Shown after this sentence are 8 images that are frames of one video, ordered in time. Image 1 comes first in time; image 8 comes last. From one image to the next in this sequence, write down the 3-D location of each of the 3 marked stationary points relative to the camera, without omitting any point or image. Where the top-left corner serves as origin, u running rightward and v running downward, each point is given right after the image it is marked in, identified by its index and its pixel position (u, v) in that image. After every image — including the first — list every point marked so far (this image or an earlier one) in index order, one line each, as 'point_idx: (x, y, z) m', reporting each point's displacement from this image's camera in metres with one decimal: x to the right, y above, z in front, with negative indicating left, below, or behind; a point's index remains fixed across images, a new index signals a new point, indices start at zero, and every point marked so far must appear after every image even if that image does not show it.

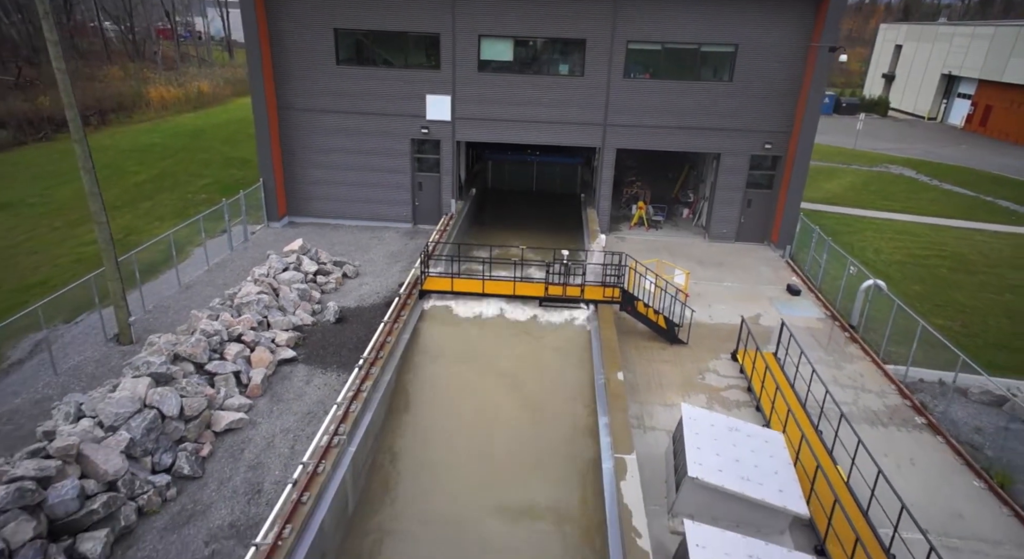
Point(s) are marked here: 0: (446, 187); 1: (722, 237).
0: (-2.2, +3.0, +19.4) m
1: (+6.8, +1.4, +19.2) m
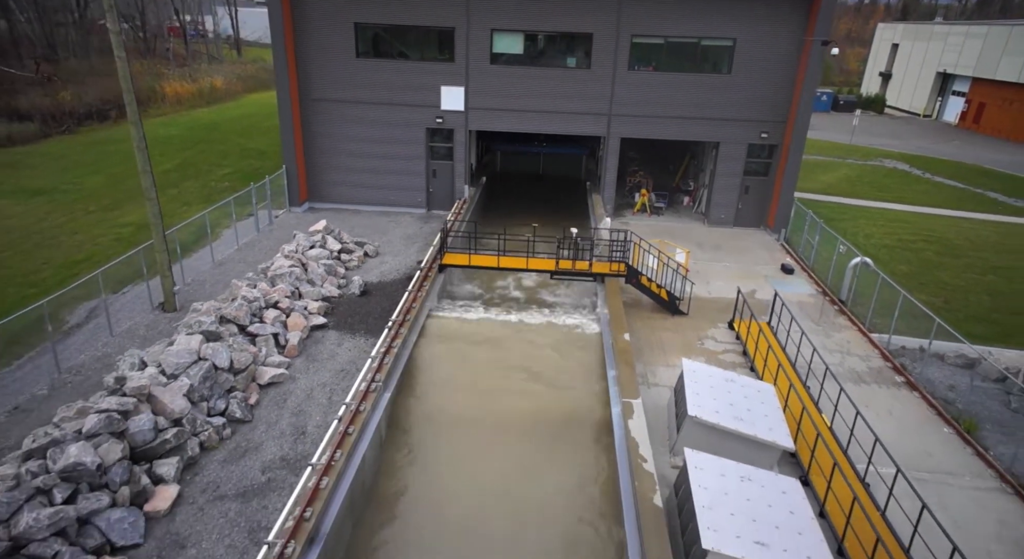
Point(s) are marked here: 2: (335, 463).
0: (-1.8, +3.6, +20.5) m
1: (+7.1, +2.0, +20.3) m
2: (-2.5, -2.4, +9.5) m
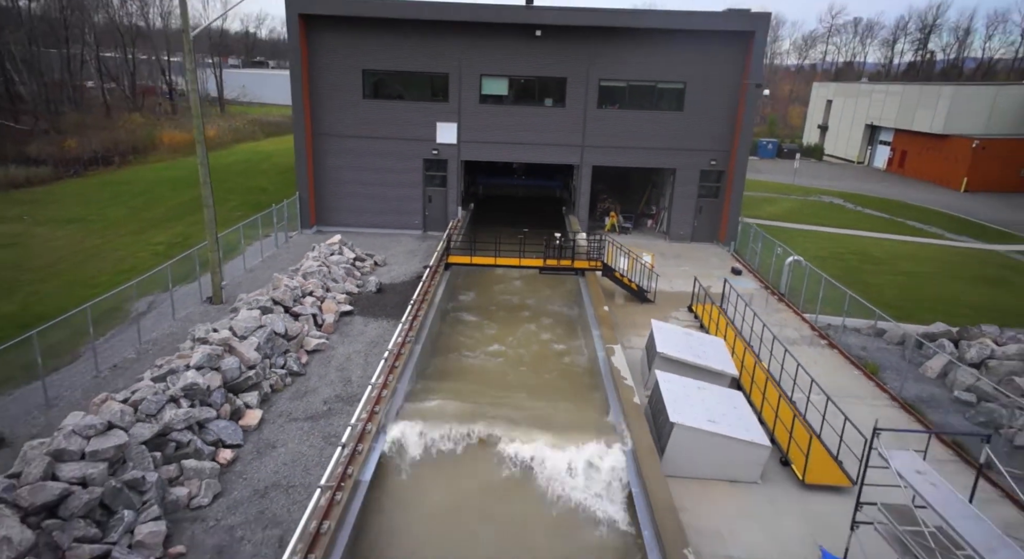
0: (-2.3, +3.2, +23.5) m
1: (+6.6, +1.7, +23.6) m
2: (-2.3, -1.9, +12.0) m
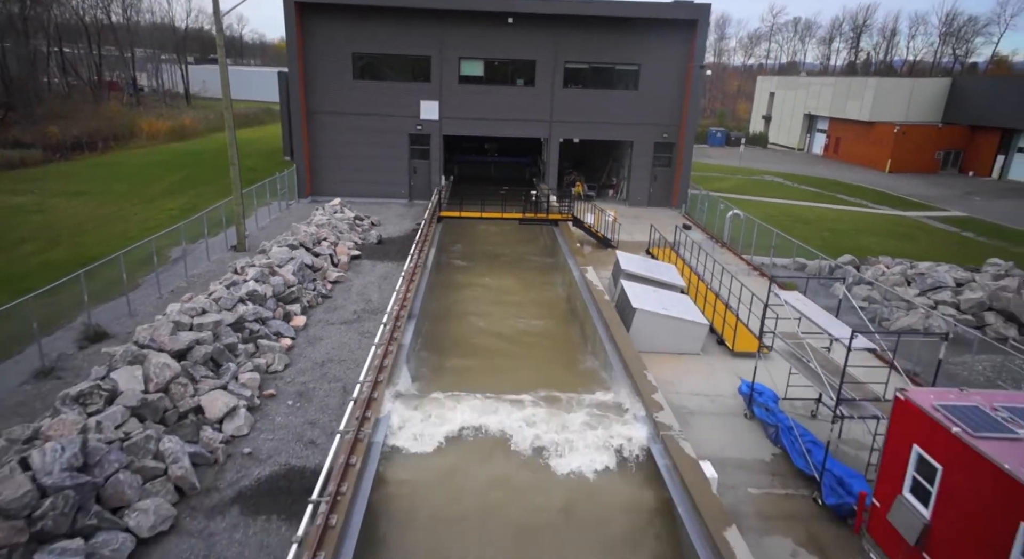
0: (-3.3, +4.8, +26.2) m
1: (+5.6, +3.4, +26.9) m
2: (-2.5, -0.3, +14.7) m
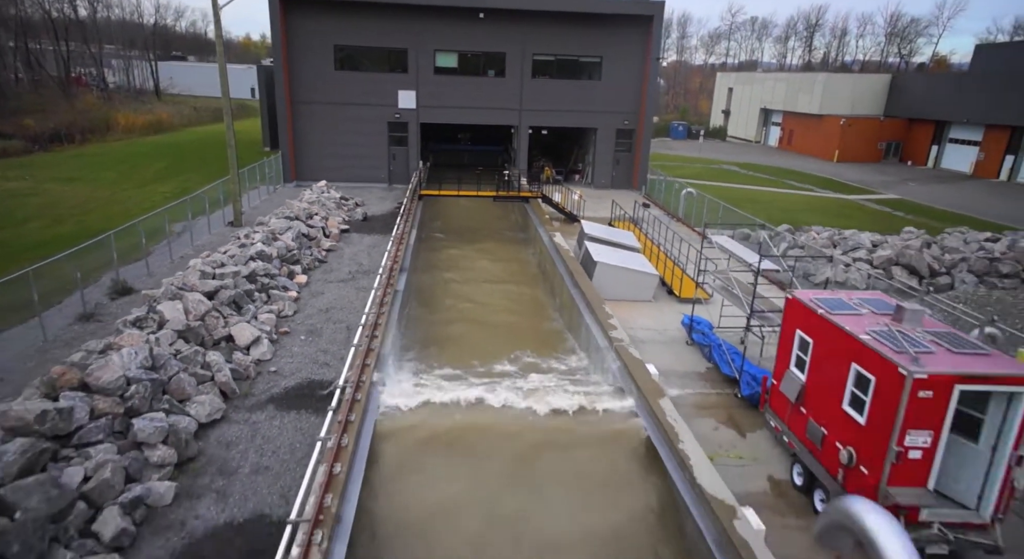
0: (-4.6, +5.7, +28.0) m
1: (+4.3, +4.5, +29.1) m
2: (-3.1, +0.7, +16.5) m
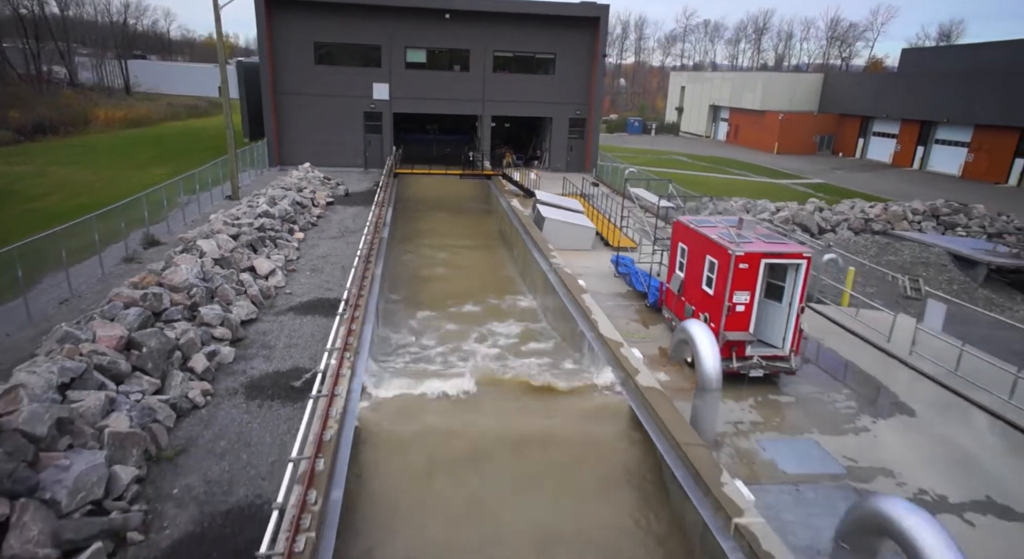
0: (-6.4, +7.0, +31.0) m
1: (+2.5, +5.9, +32.6) m
2: (-4.3, +2.0, +19.6) m
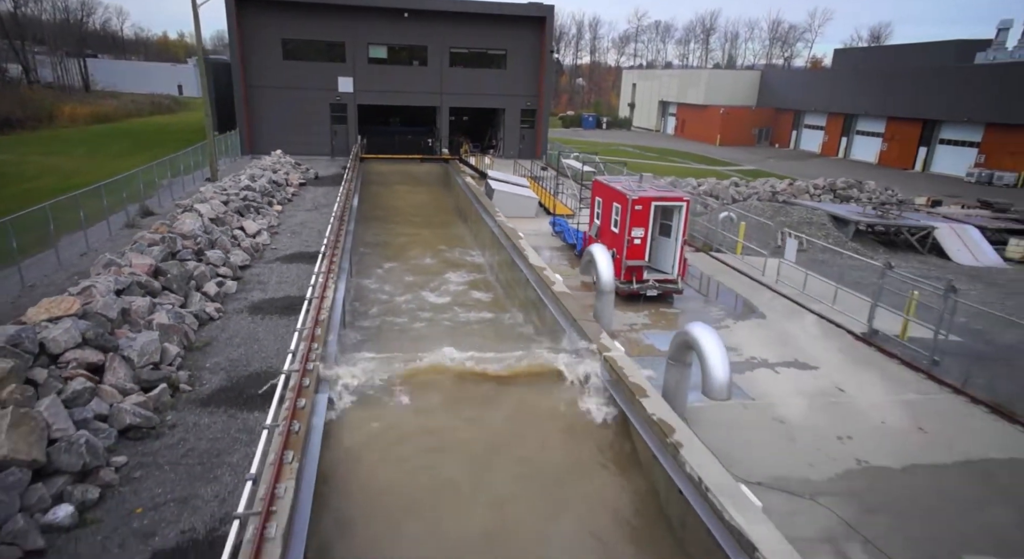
0: (-8.8, +8.1, +33.3) m
1: (0.0, +7.2, +35.4) m
2: (-5.9, +3.2, +22.0) m
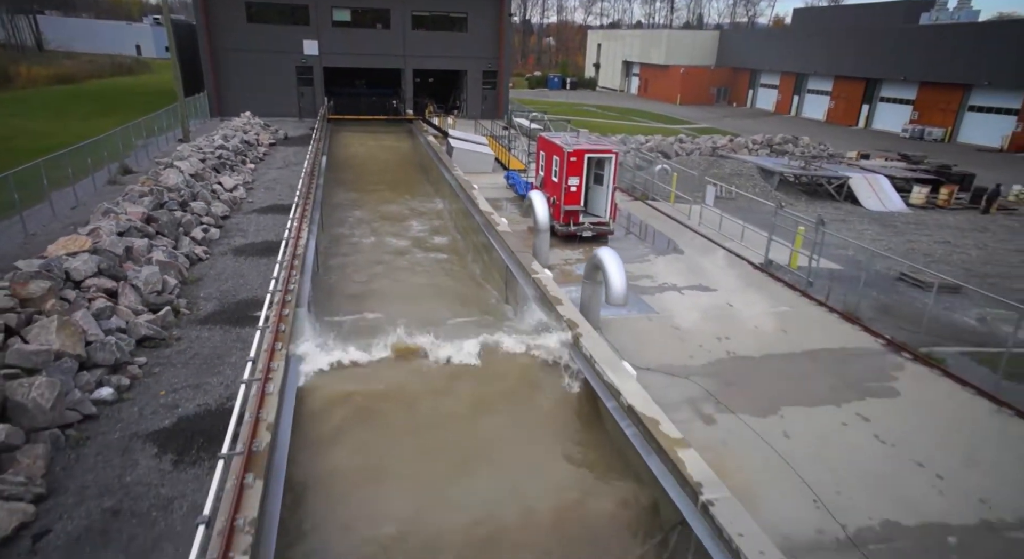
0: (-11.0, +10.5, +34.2) m
1: (-2.3, +9.9, +36.7) m
2: (-7.5, +5.0, +23.4) m
